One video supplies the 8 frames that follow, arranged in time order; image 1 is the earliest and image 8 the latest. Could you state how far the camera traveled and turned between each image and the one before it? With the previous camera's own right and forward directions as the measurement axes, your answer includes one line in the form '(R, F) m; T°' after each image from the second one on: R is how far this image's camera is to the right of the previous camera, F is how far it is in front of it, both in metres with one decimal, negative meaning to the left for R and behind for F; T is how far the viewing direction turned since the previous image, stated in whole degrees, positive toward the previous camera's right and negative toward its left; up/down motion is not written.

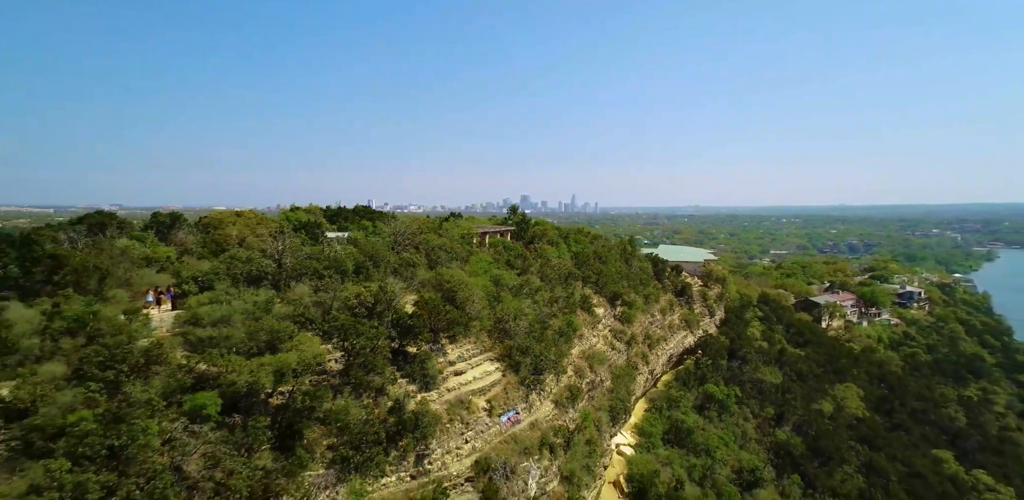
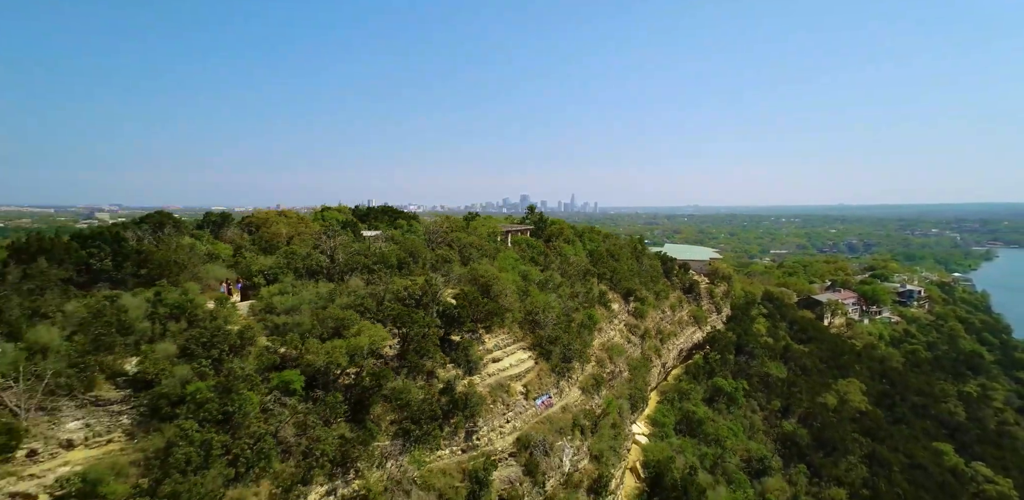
(-0.9, -1.0) m; 0°
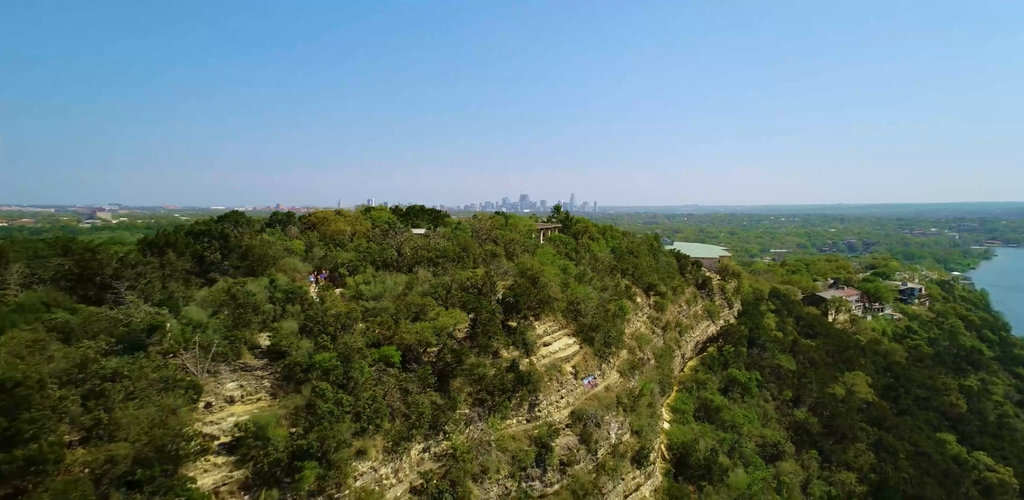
(-1.4, -1.3) m; 0°
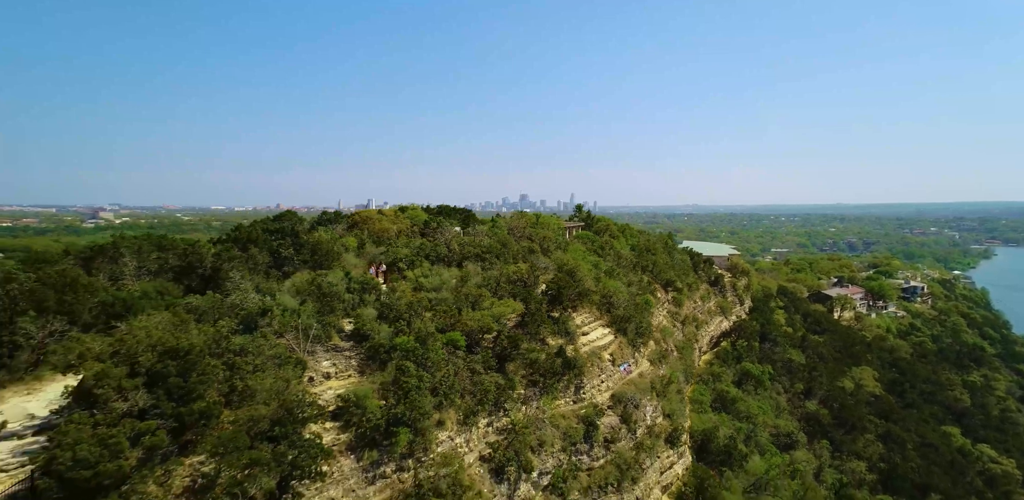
(-1.3, -1.0) m; 0°
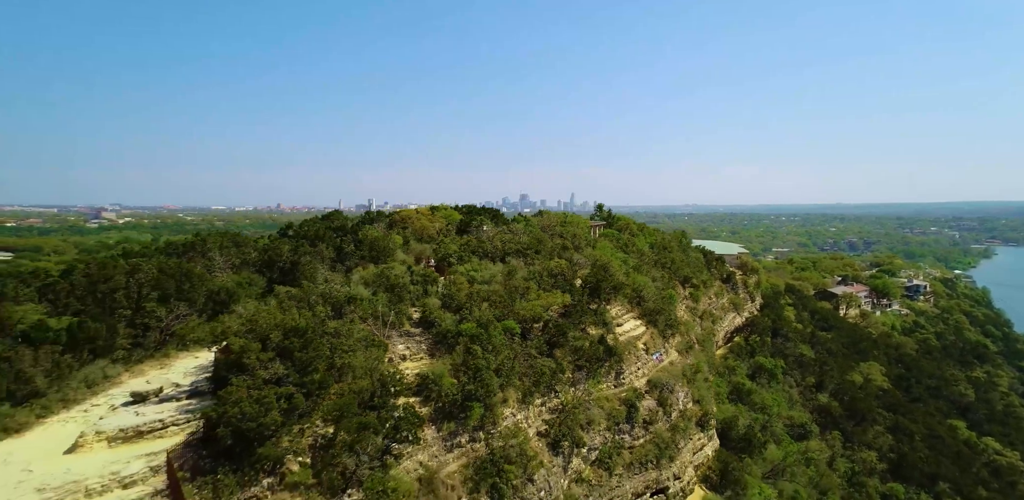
(-1.3, -0.9) m; 0°
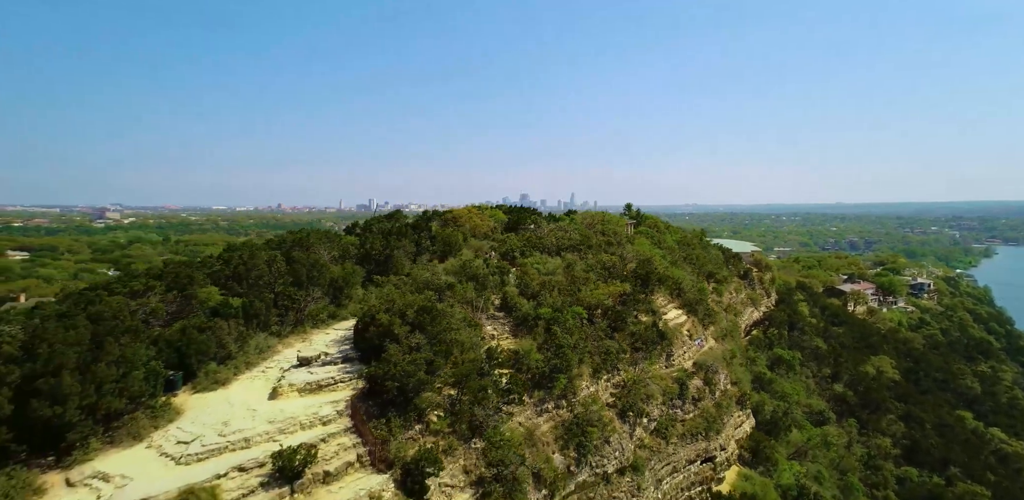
(-1.9, -1.5) m; 0°
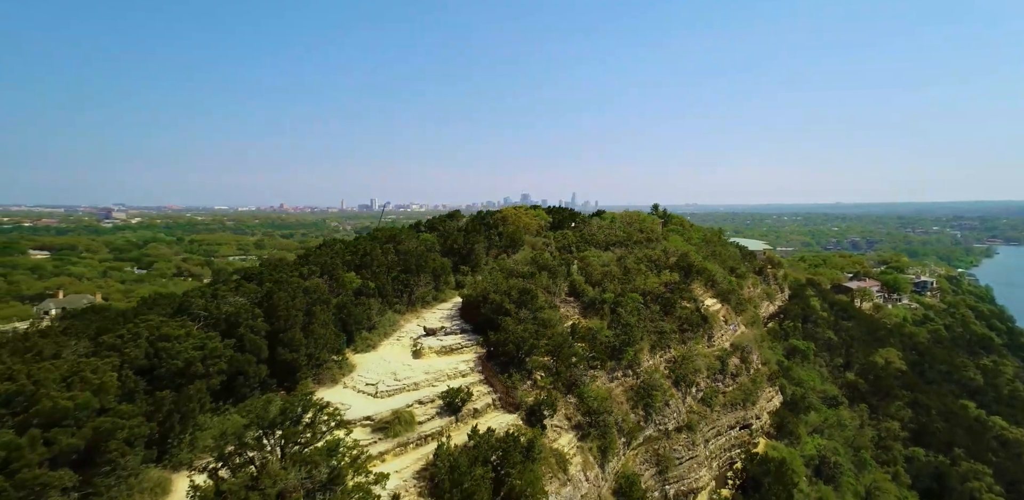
(-2.2, -2.2) m; 0°
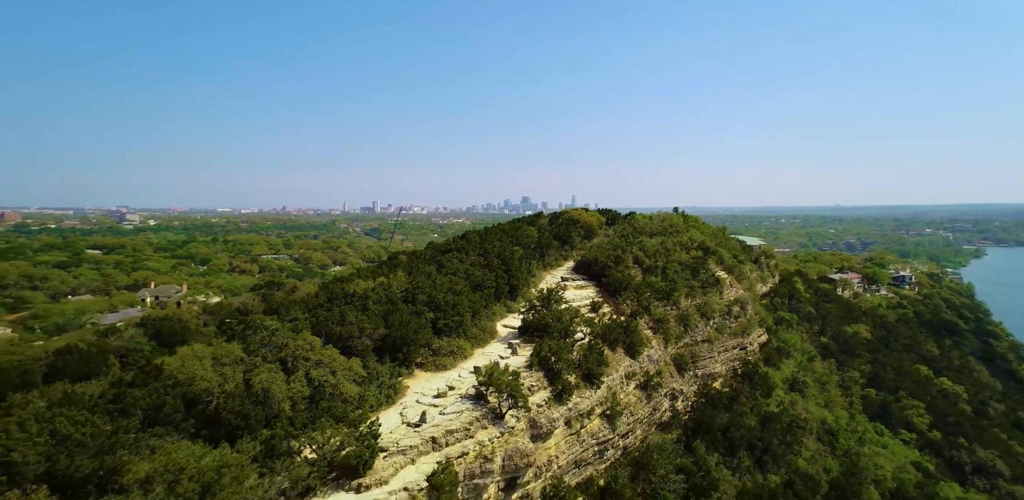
(-4.5, -9.7) m; 0°
